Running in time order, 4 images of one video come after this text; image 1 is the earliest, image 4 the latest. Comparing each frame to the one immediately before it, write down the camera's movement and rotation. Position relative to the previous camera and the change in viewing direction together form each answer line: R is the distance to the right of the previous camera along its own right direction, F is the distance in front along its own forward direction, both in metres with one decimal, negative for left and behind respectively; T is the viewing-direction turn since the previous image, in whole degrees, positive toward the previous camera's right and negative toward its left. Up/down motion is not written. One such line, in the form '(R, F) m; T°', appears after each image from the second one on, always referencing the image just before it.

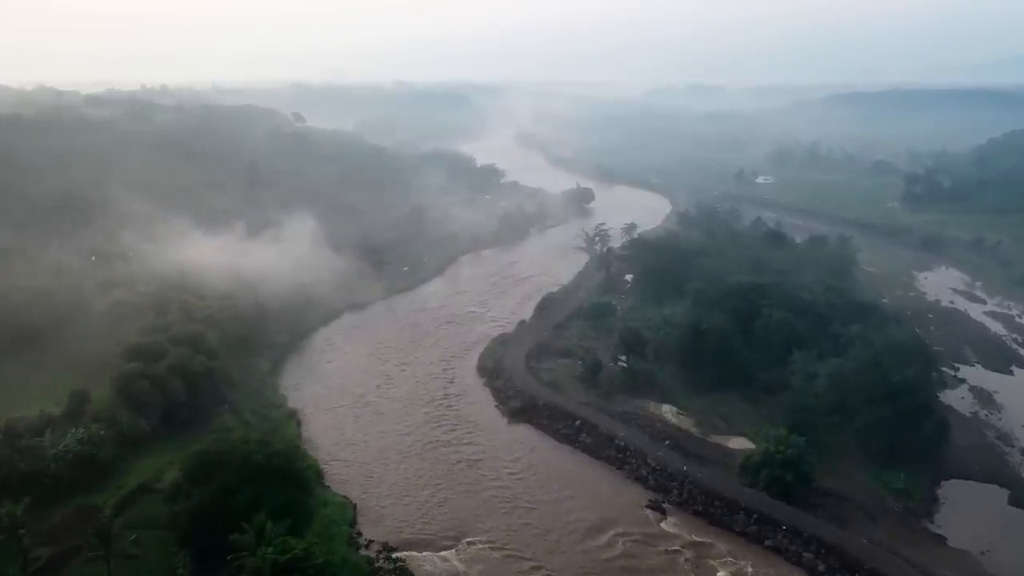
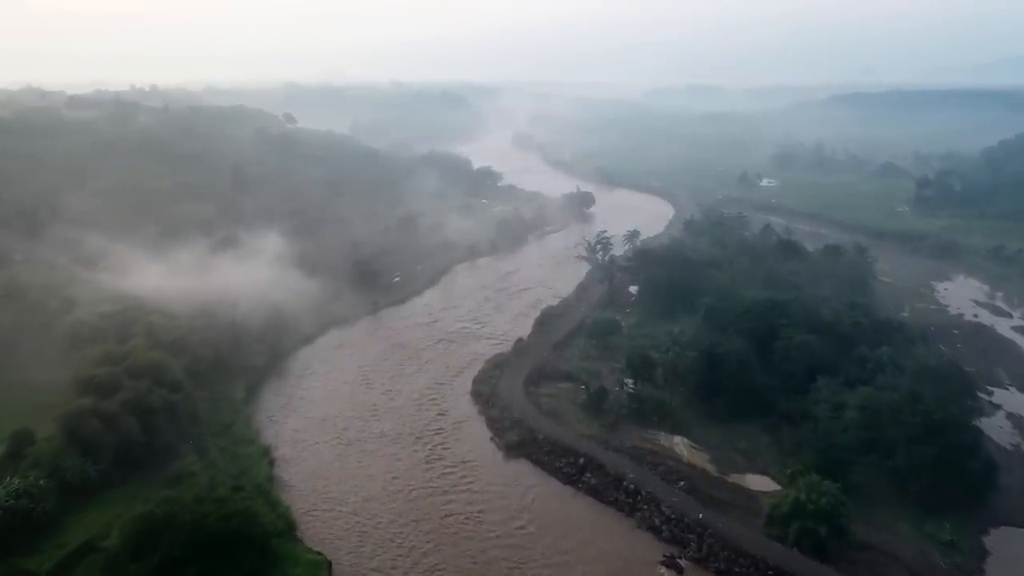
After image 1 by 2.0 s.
(0.0, +1.7) m; 0°
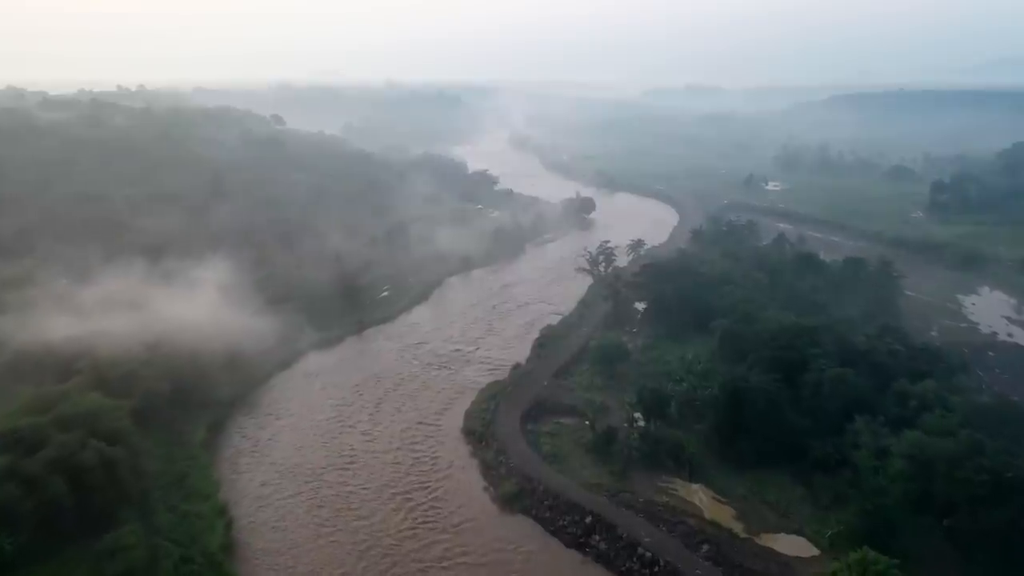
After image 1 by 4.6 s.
(0.0, +2.2) m; 0°
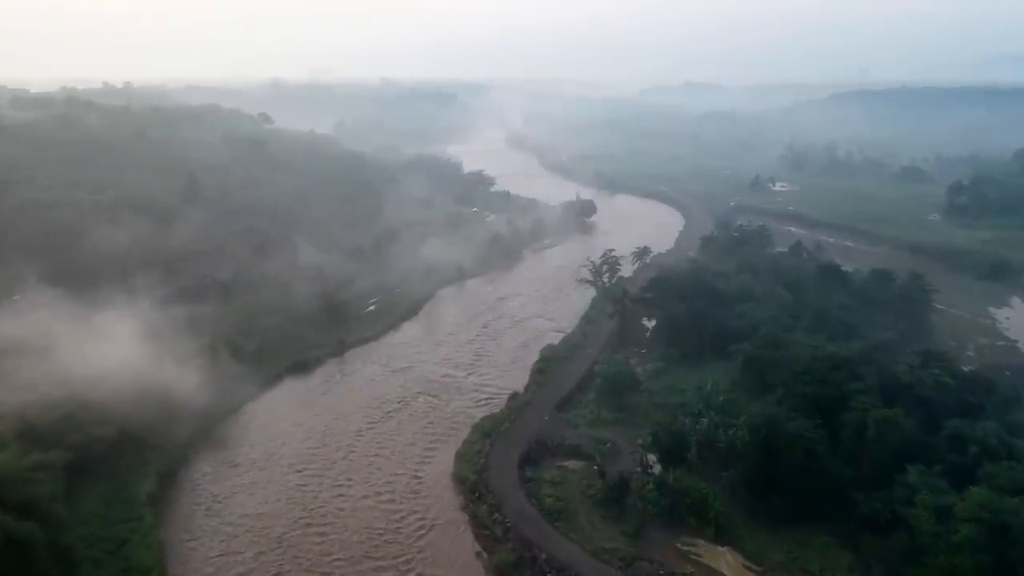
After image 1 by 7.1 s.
(0.0, +2.2) m; 0°
